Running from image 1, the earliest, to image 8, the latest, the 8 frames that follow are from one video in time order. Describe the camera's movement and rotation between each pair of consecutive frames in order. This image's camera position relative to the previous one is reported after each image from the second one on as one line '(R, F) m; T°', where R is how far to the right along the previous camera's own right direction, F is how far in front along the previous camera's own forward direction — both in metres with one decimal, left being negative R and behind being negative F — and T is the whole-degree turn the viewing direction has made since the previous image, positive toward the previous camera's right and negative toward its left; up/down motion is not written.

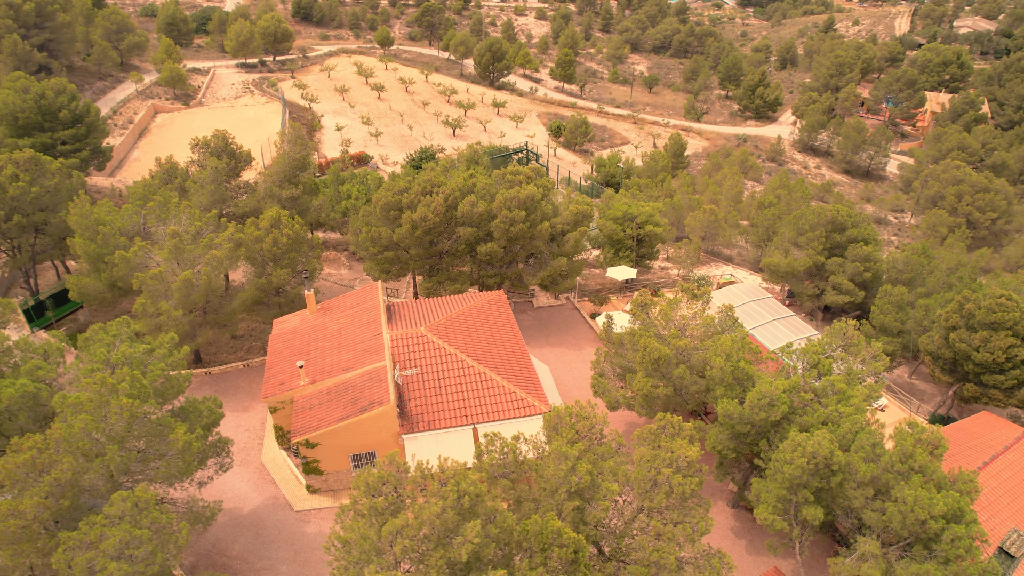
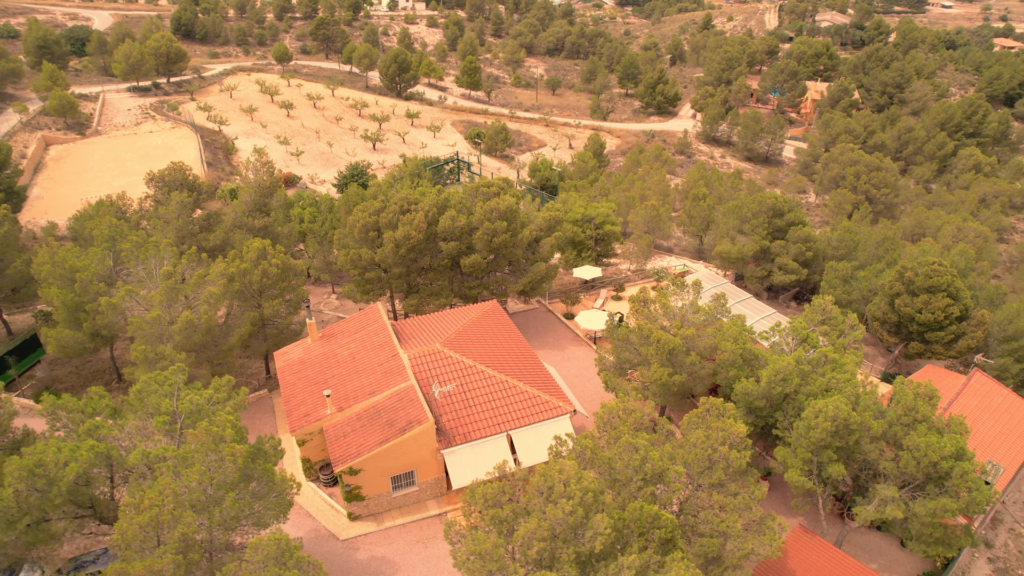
(-4.3, -0.7) m; +8°
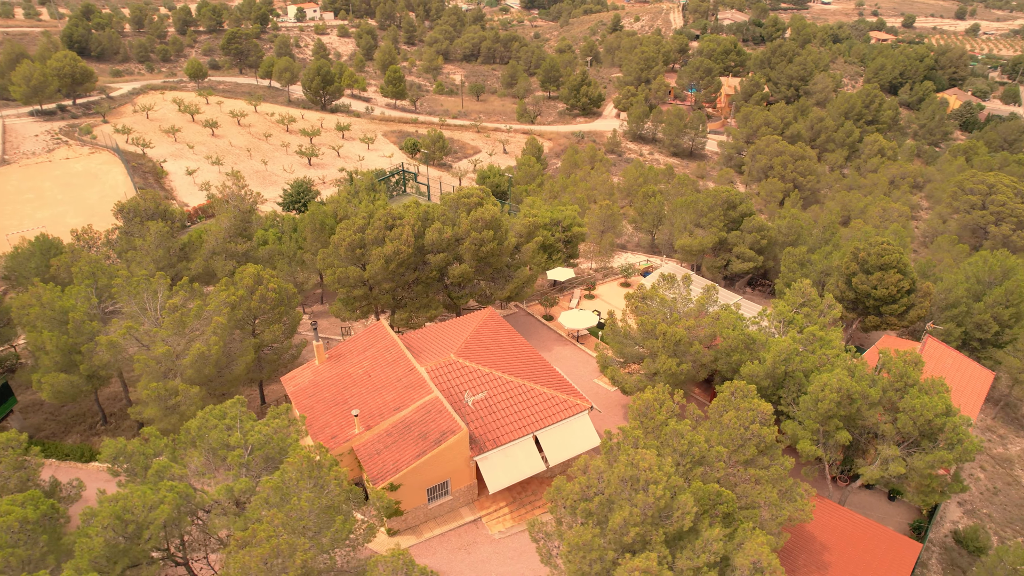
(-3.6, -0.7) m; +7°
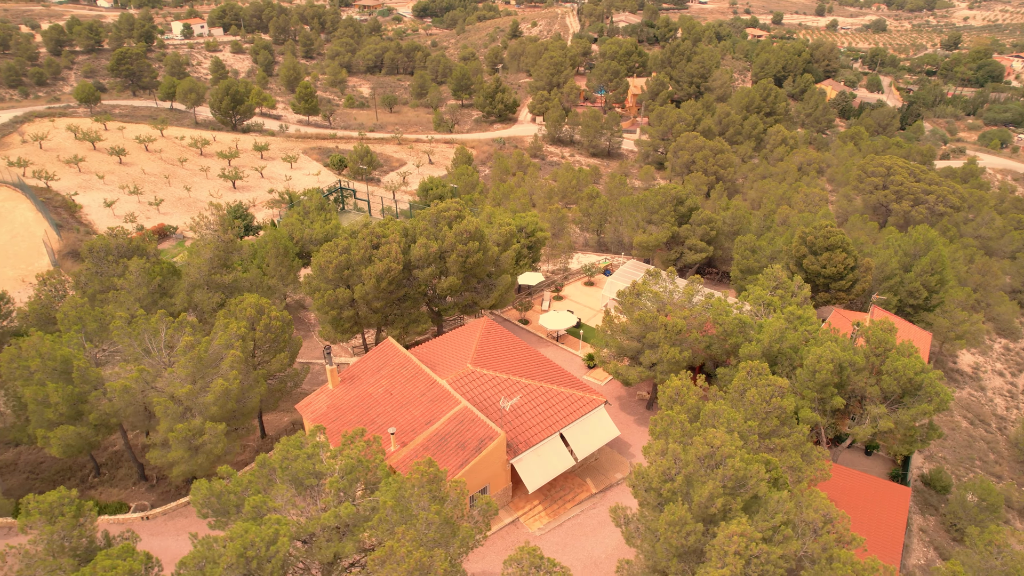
(-4.3, -0.8) m; +8°
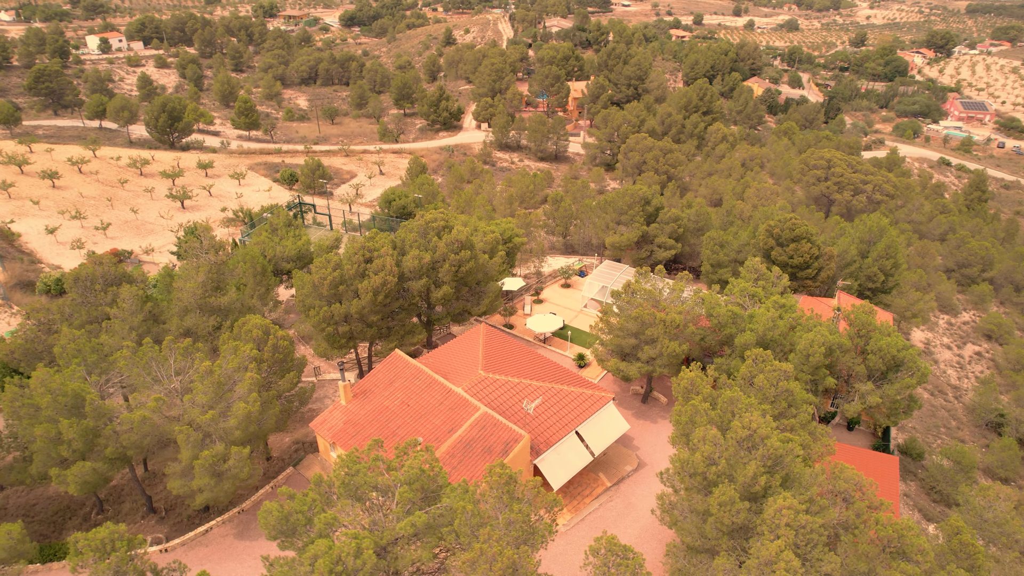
(-3.0, -0.7) m; +5°
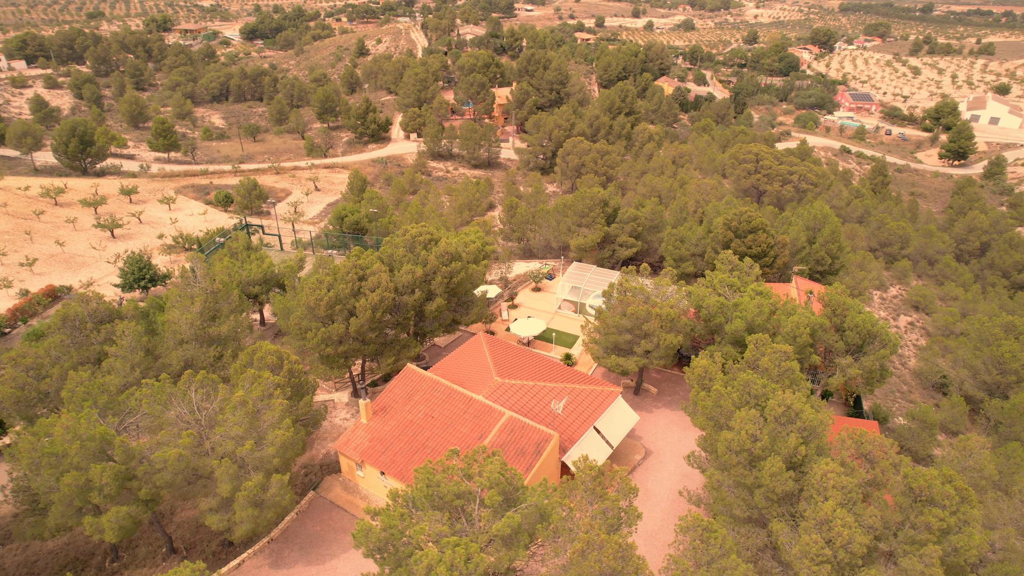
(-4.0, -0.9) m; +7°
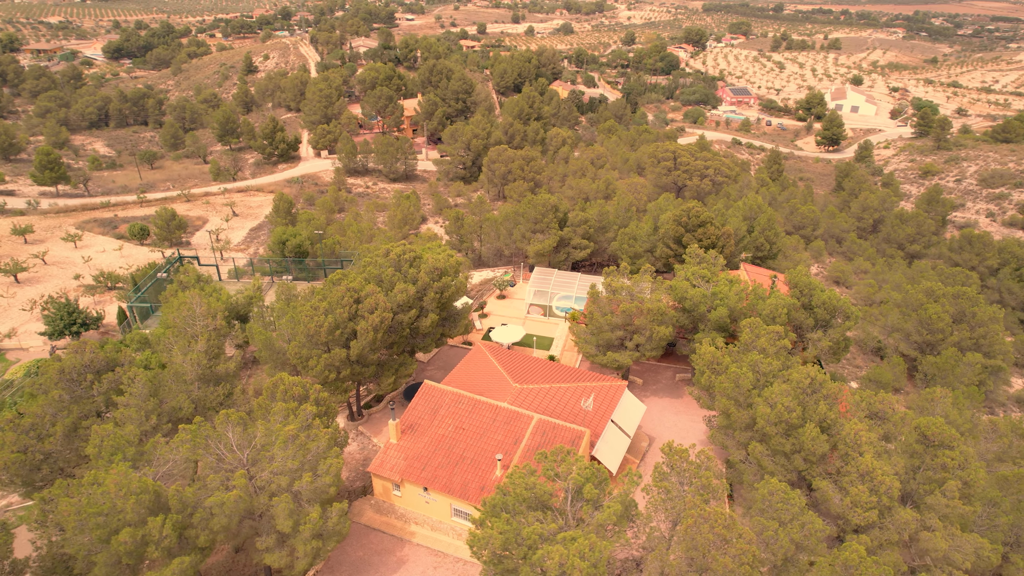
(-5.1, -0.9) m; +8°
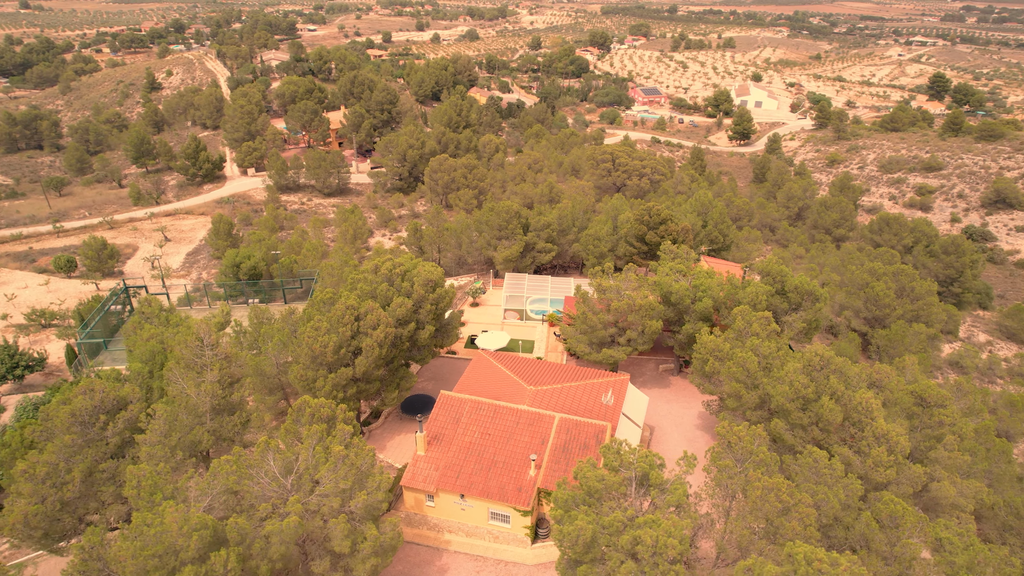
(-4.3, -0.8) m; +7°
